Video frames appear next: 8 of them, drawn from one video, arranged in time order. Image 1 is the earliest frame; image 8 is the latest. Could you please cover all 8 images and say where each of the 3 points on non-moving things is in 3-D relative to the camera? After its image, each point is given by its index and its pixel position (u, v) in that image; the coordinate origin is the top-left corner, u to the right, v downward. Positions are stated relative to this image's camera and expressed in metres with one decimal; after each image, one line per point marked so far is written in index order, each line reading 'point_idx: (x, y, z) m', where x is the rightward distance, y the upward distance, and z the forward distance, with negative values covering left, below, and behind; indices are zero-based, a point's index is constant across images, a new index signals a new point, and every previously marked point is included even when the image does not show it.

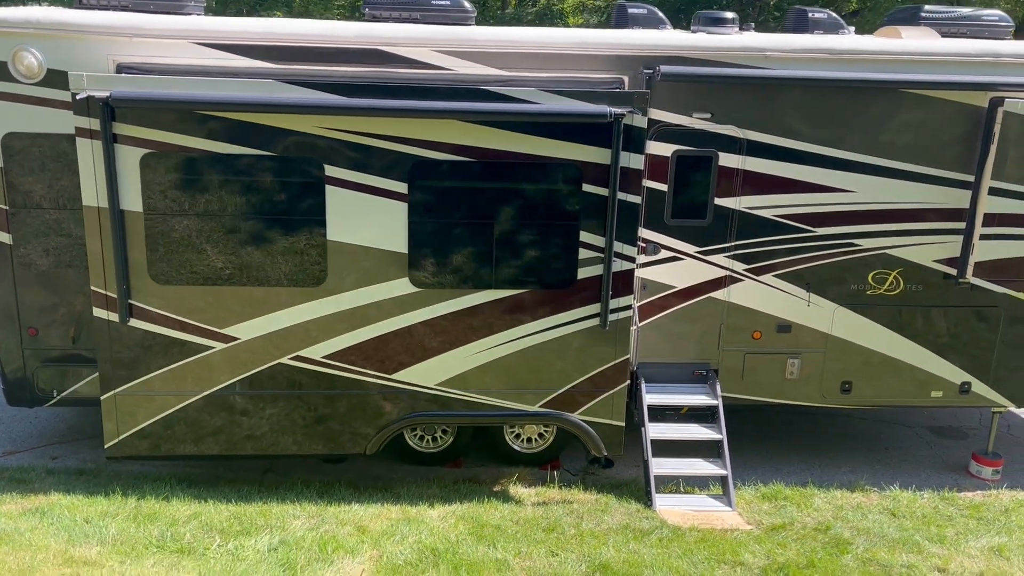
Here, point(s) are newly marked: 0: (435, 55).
0: (-0.4, +1.2, +4.5) m
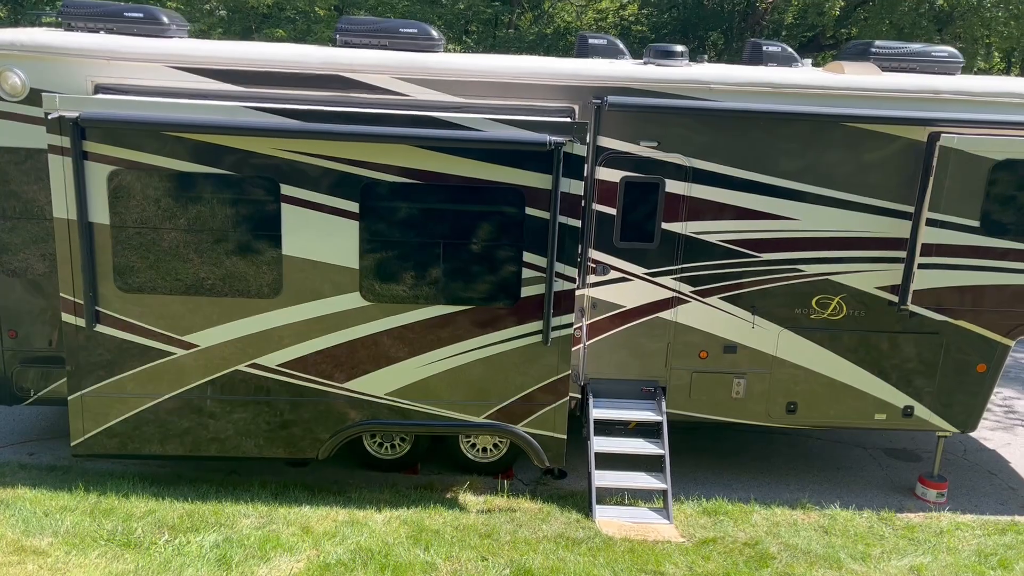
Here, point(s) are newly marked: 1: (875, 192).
0: (-0.7, +1.2, +4.8) m
1: (+2.1, +0.5, +4.9) m
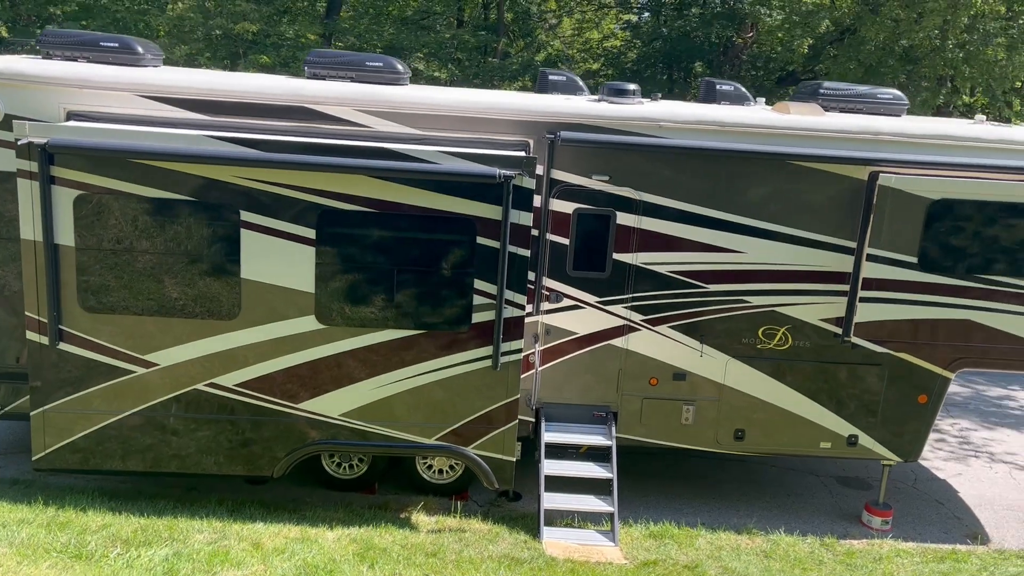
0: (-0.9, +1.0, +4.9) m
1: (+1.8, +0.4, +5.1) m
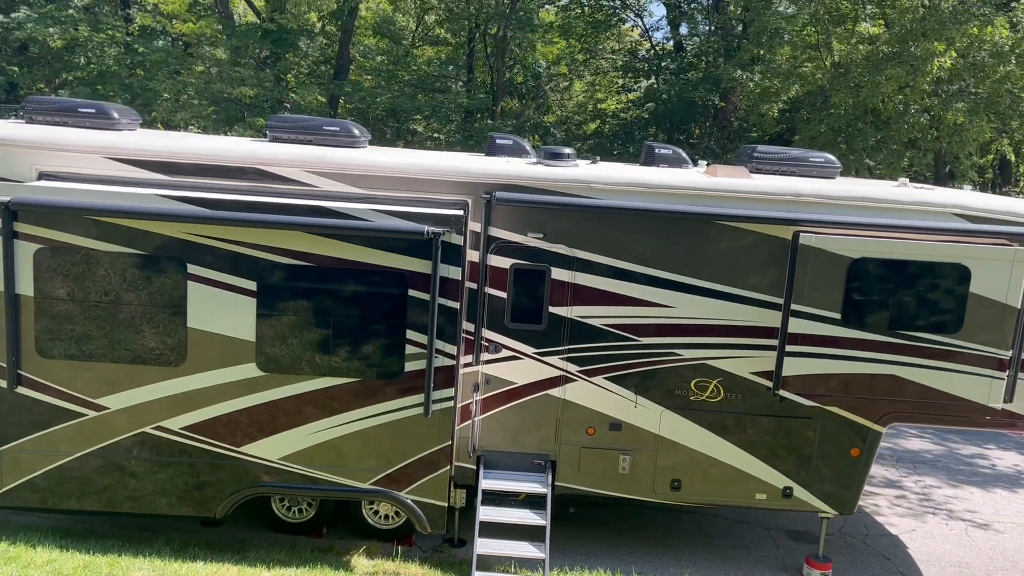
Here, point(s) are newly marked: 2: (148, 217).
0: (-1.3, +0.7, +5.3) m
1: (+1.5, 0.0, +5.3) m
2: (-2.1, +0.4, +4.9) m
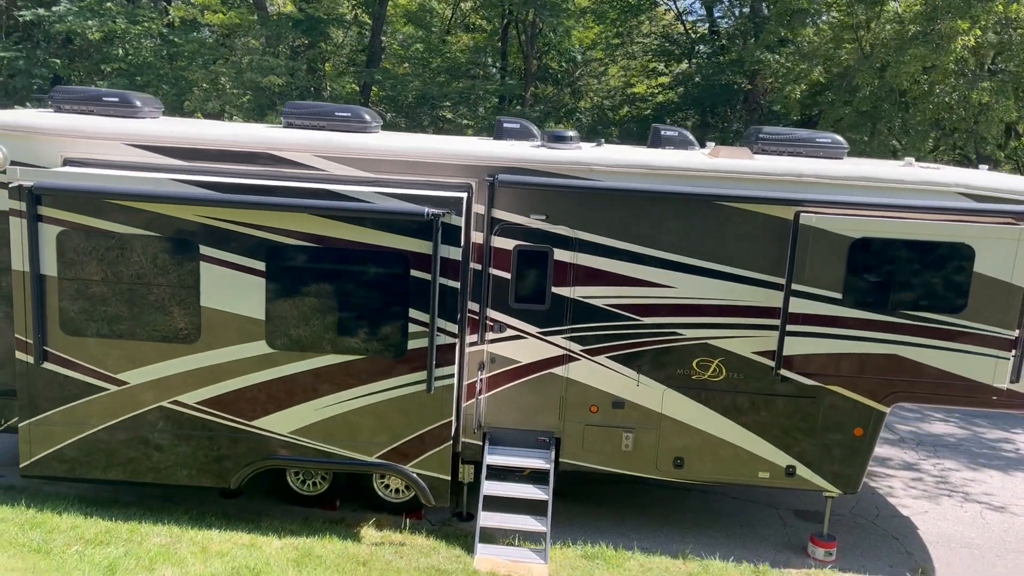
0: (-1.3, +0.8, +5.5) m
1: (+1.5, +0.1, +5.4) m
2: (-2.1, +0.5, +5.1) m
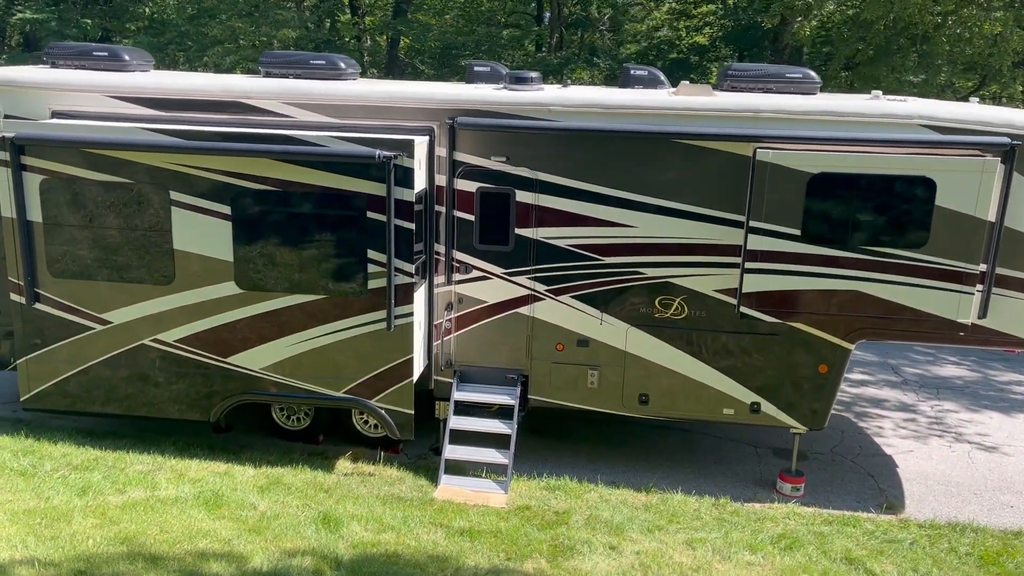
0: (-1.5, +1.2, +5.6) m
1: (+1.2, +0.5, +5.4) m
2: (-2.3, +0.9, +5.3) m
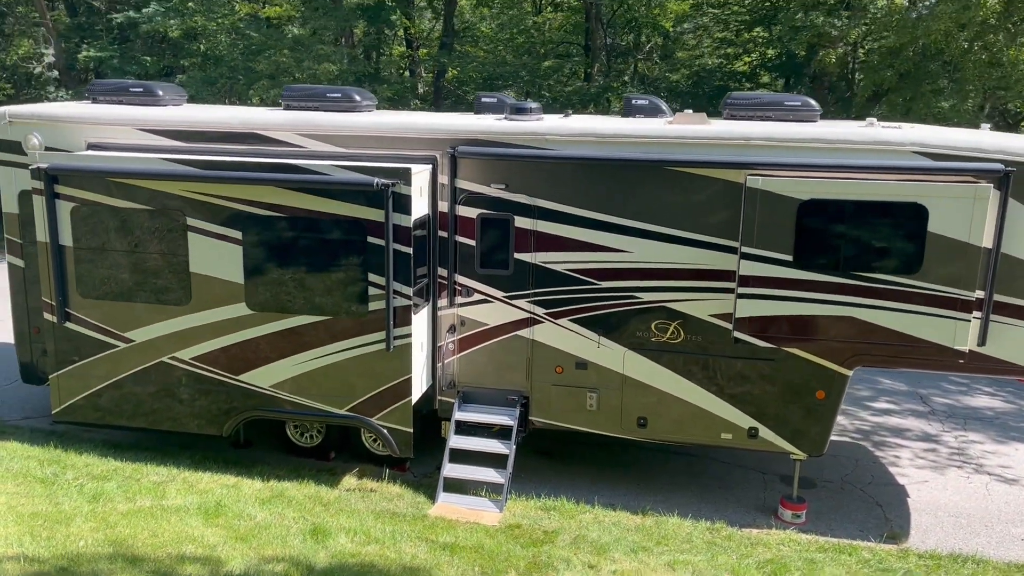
0: (-1.5, +1.1, +5.9) m
1: (+1.2, +0.4, +5.5) m
2: (-2.3, +0.7, +5.7) m
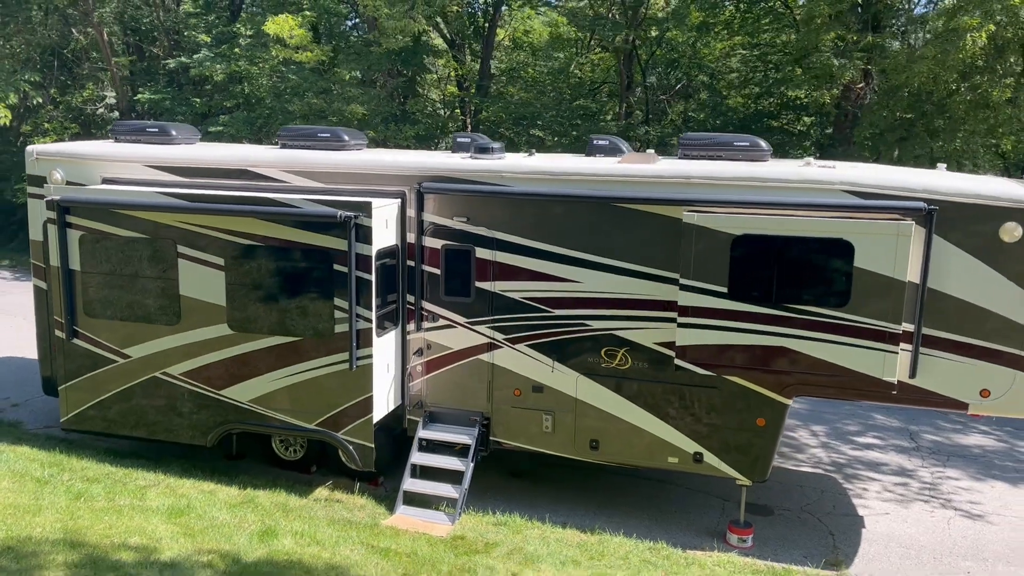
0: (-1.7, +0.9, +6.5) m
1: (+0.9, +0.2, +5.8) m
2: (-2.6, +0.6, +6.3) m
